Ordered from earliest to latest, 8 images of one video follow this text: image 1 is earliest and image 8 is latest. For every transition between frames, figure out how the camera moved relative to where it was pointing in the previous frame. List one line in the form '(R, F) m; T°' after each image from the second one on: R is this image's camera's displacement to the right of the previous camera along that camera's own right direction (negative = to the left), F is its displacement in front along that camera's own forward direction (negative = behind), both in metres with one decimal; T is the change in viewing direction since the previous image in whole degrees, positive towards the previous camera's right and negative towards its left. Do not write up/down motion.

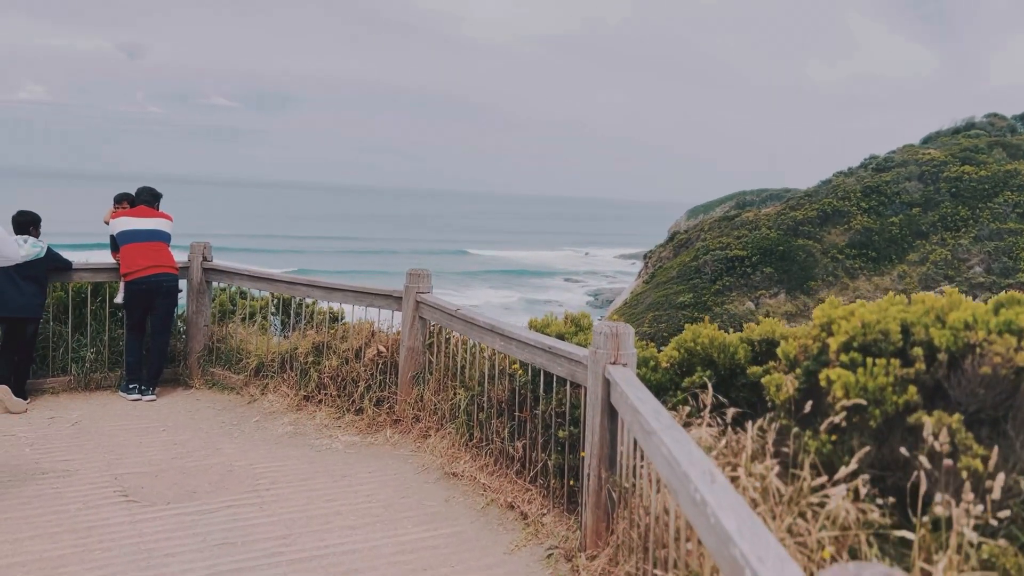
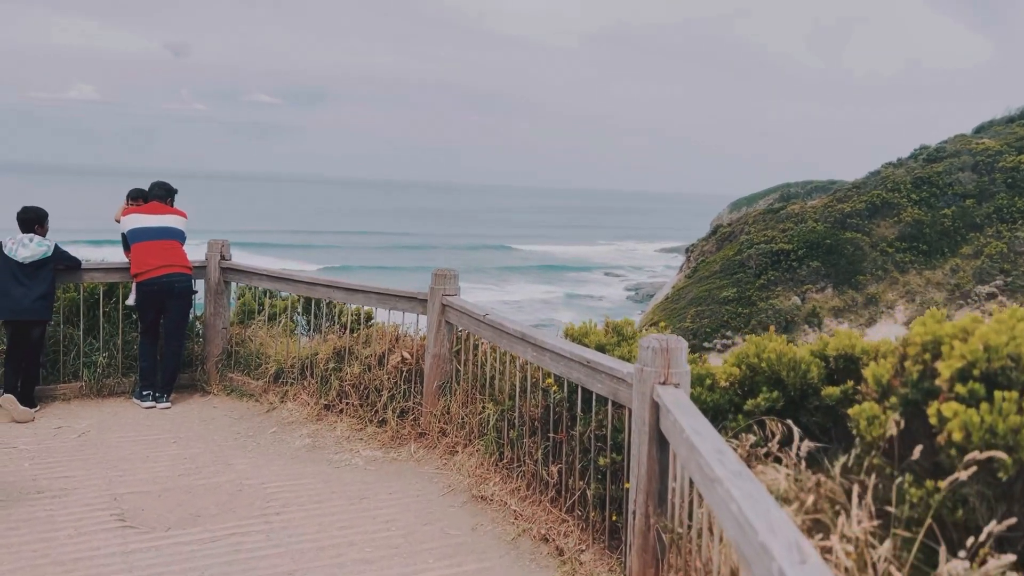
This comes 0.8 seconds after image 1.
(0.0, +0.6) m; -3°
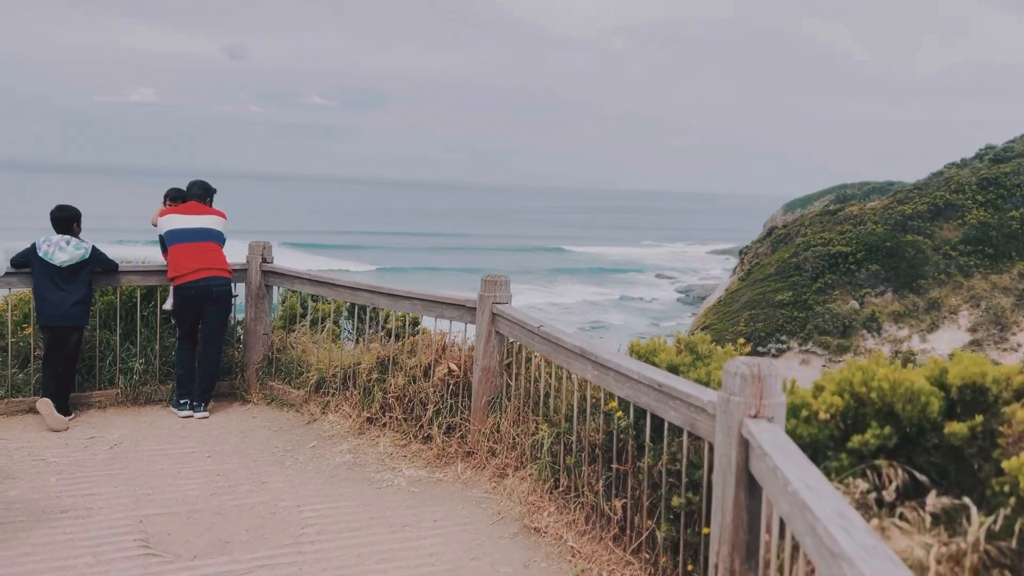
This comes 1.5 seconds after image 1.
(-0.1, +0.5) m; -3°
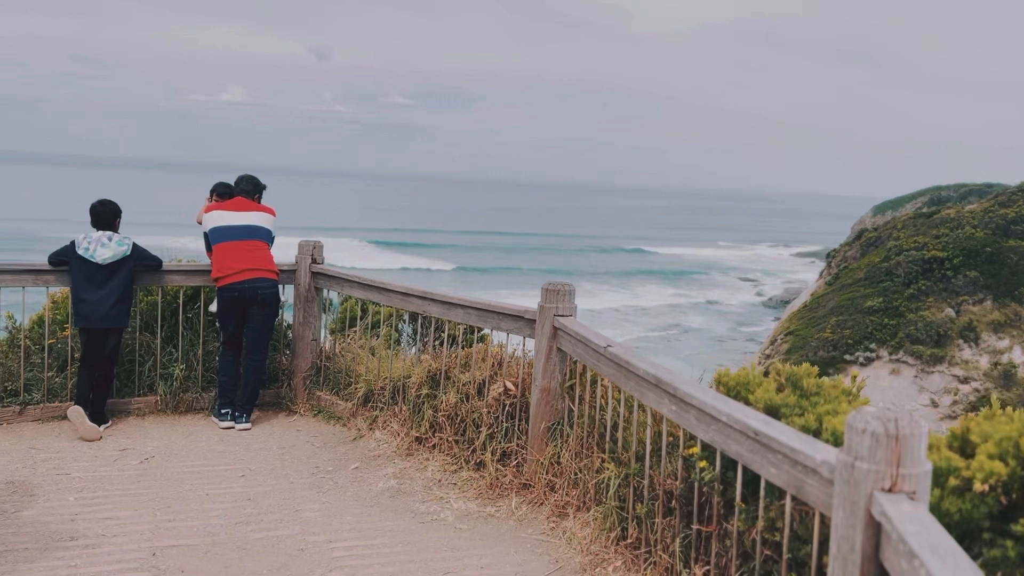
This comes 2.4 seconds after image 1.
(+0.1, +0.7) m; -5°
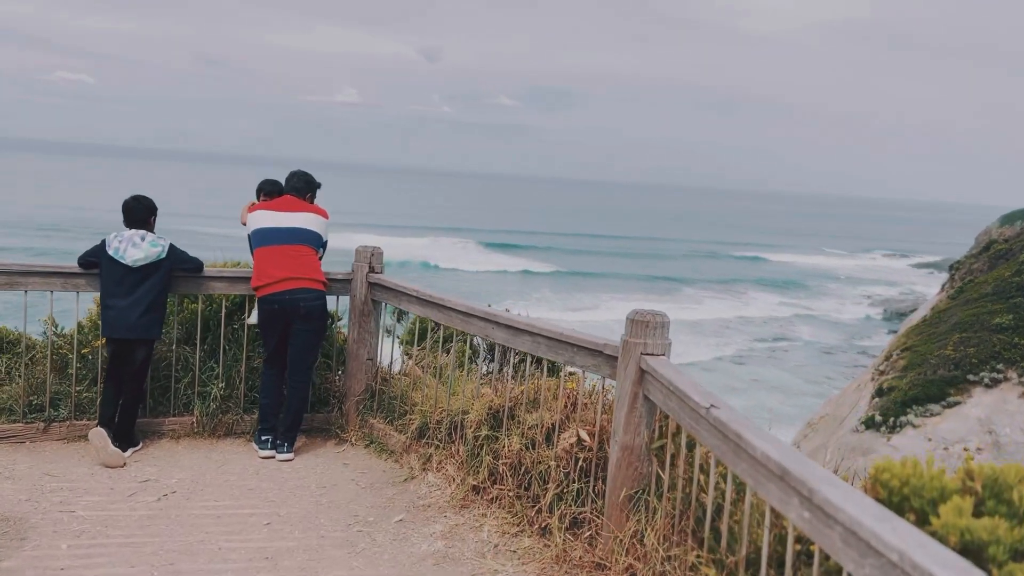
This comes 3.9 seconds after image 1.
(+0.1, +1.0) m; -7°
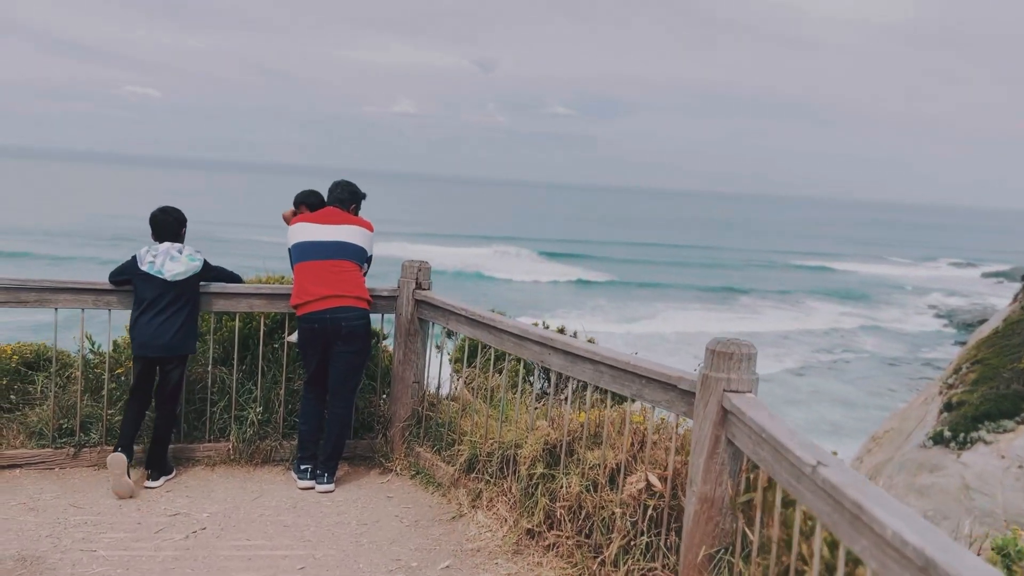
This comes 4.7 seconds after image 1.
(0.0, +0.5) m; -4°
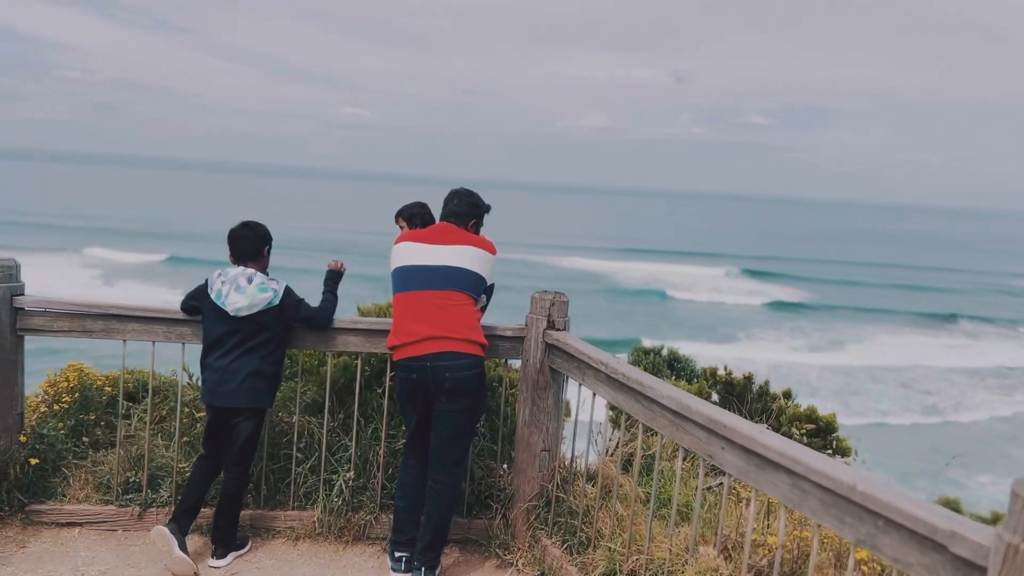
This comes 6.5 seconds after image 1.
(+0.1, +1.4) m; -12°
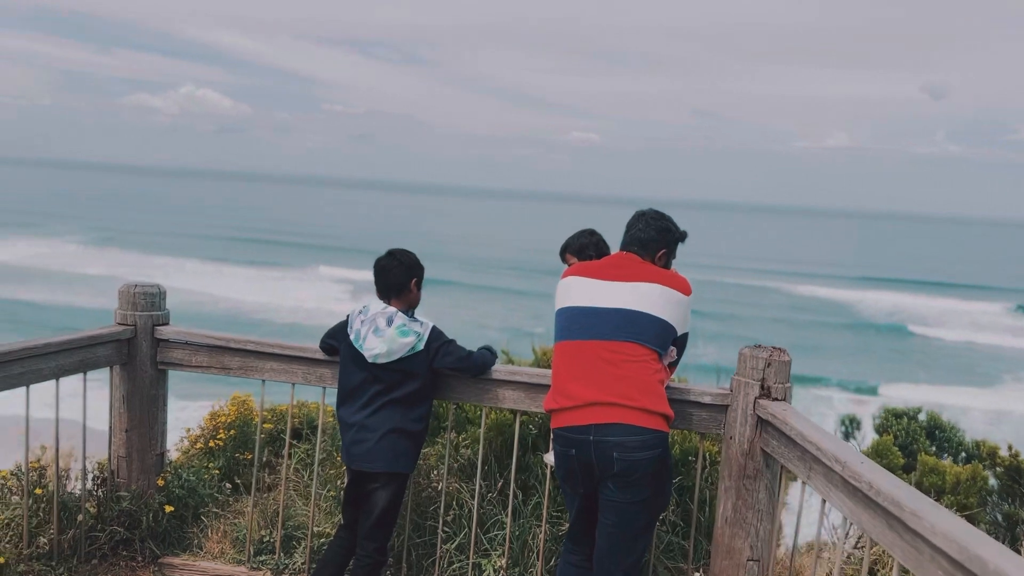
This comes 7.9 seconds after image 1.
(+0.1, +1.0) m; -15°
